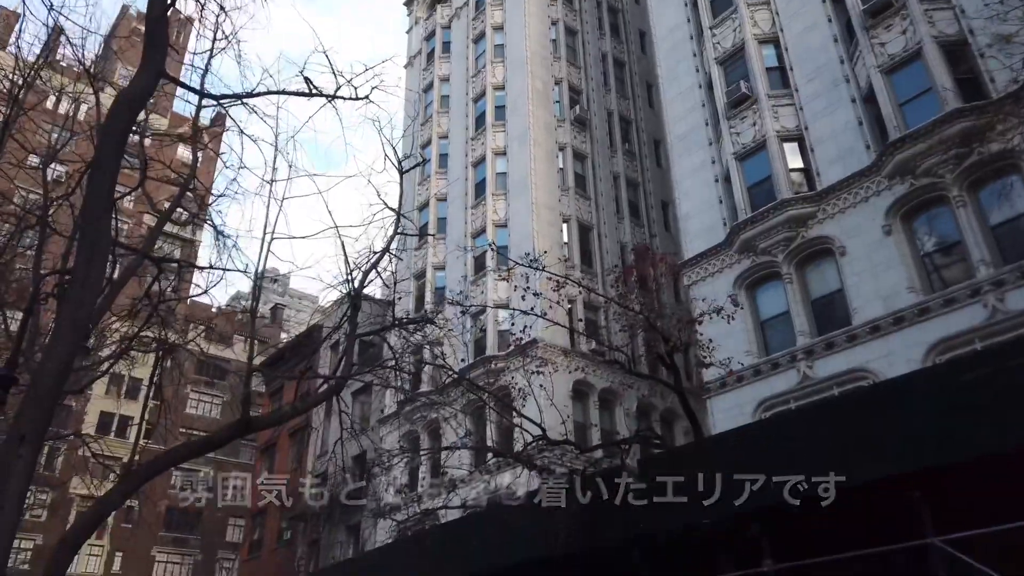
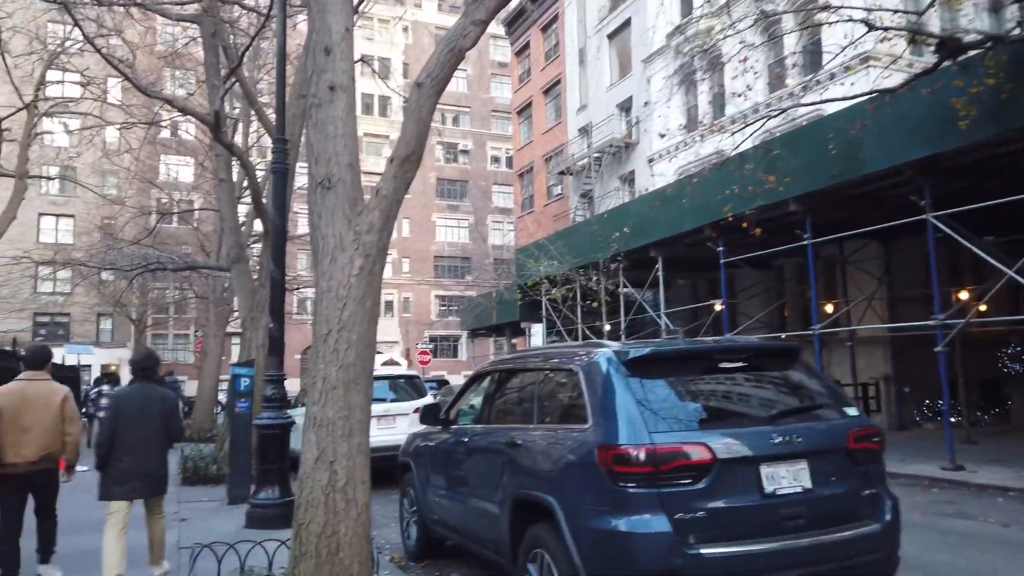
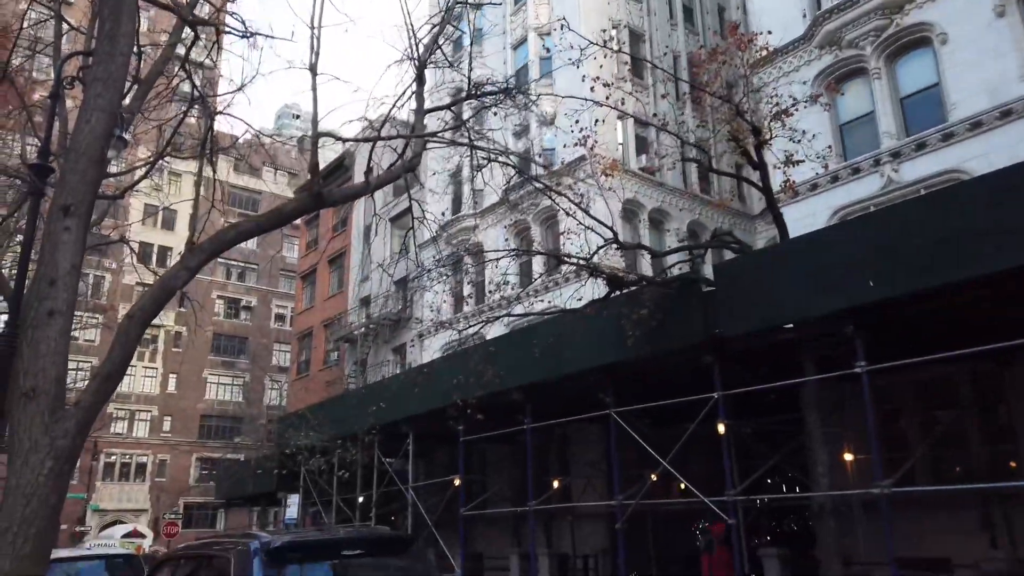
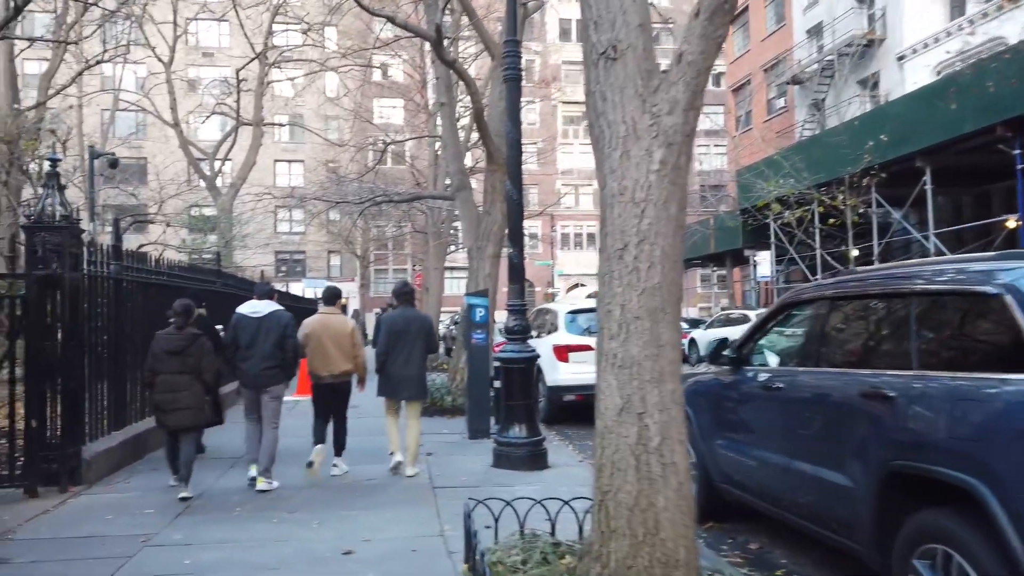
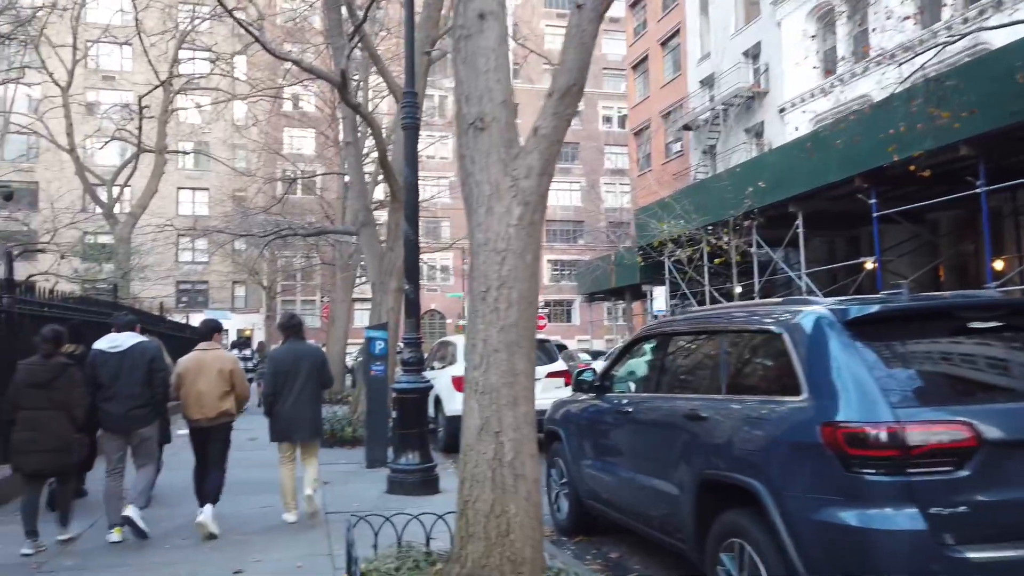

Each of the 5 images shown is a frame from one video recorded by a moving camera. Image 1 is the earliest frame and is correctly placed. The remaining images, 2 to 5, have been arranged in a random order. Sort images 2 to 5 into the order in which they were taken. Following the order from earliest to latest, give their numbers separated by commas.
3, 2, 5, 4
